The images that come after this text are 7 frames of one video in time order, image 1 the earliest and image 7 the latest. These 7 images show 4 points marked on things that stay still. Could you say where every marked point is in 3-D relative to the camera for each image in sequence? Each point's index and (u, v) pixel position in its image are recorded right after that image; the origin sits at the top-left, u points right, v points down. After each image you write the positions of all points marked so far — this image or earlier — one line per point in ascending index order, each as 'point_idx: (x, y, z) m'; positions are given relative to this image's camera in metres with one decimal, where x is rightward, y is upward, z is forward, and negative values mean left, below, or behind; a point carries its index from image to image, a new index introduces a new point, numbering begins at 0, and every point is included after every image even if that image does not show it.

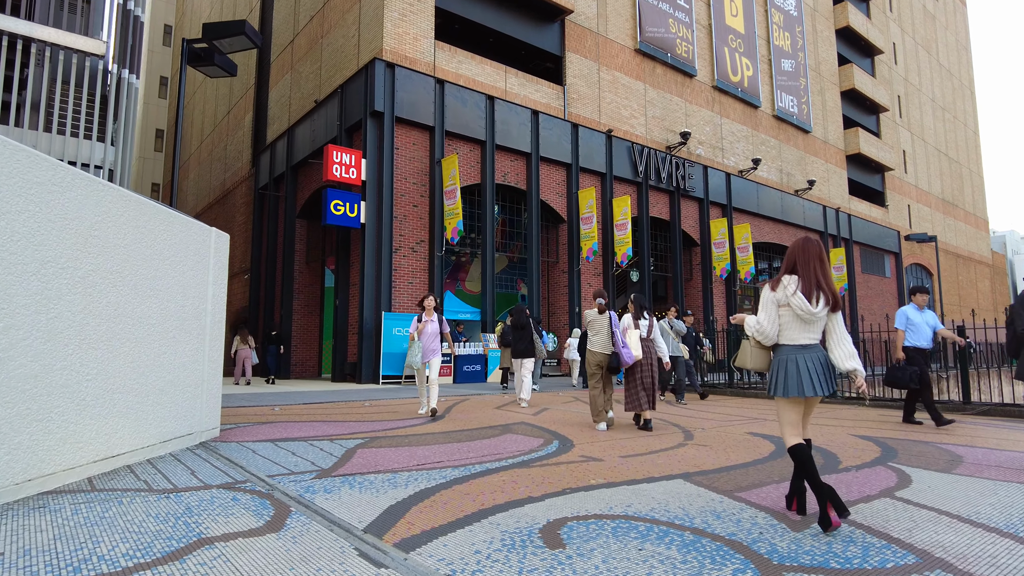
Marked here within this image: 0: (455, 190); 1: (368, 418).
0: (-1.4, +2.3, +15.3) m
1: (-1.7, -1.5, +7.9) m
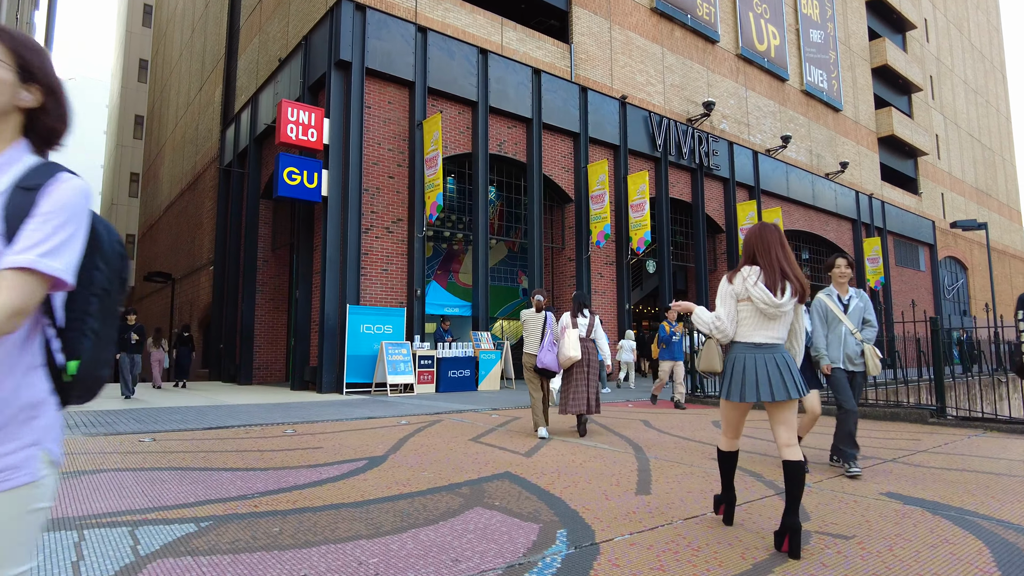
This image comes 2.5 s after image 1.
0: (-1.5, +2.5, +12.6) m
1: (-1.8, -1.3, +5.2) m
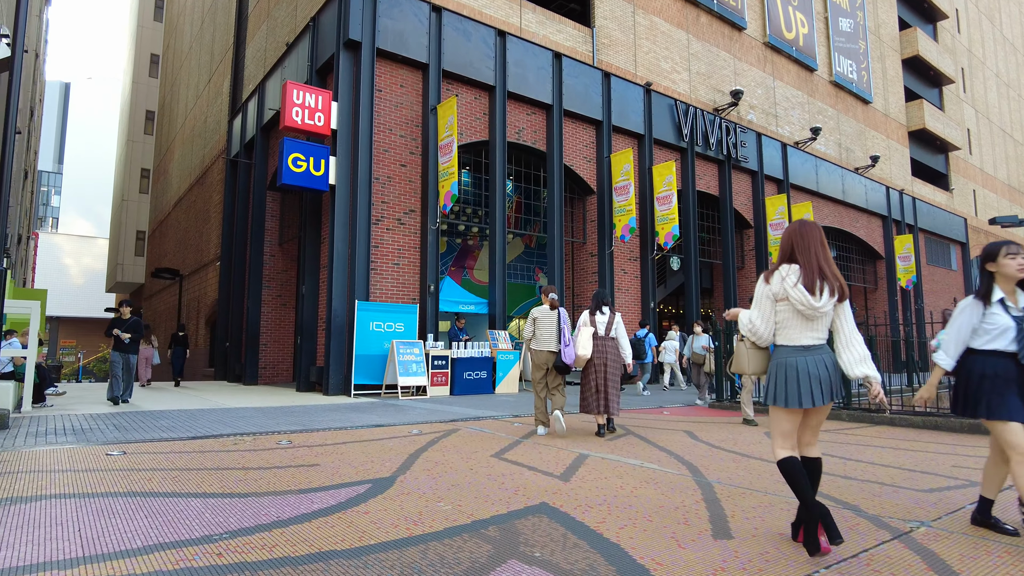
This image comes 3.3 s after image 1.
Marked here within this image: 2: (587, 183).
0: (-1.1, +2.6, +11.8) m
1: (-1.6, -1.2, +4.4) m
2: (+1.8, +2.5, +15.4) m
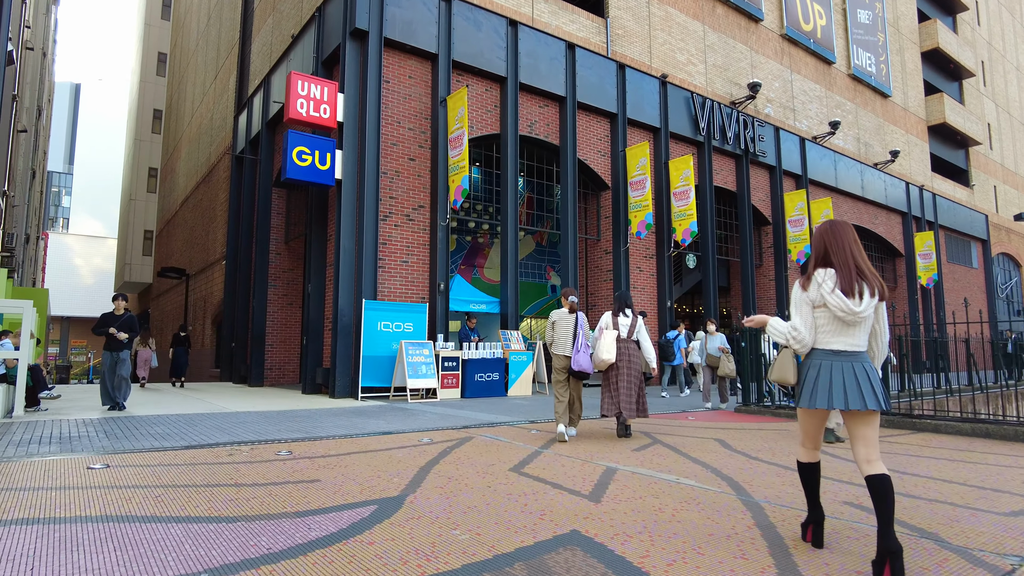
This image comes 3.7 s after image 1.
0: (-0.9, +2.6, +11.3) m
1: (-1.5, -1.2, +3.9) m
2: (+2.0, +2.5, +14.9) m
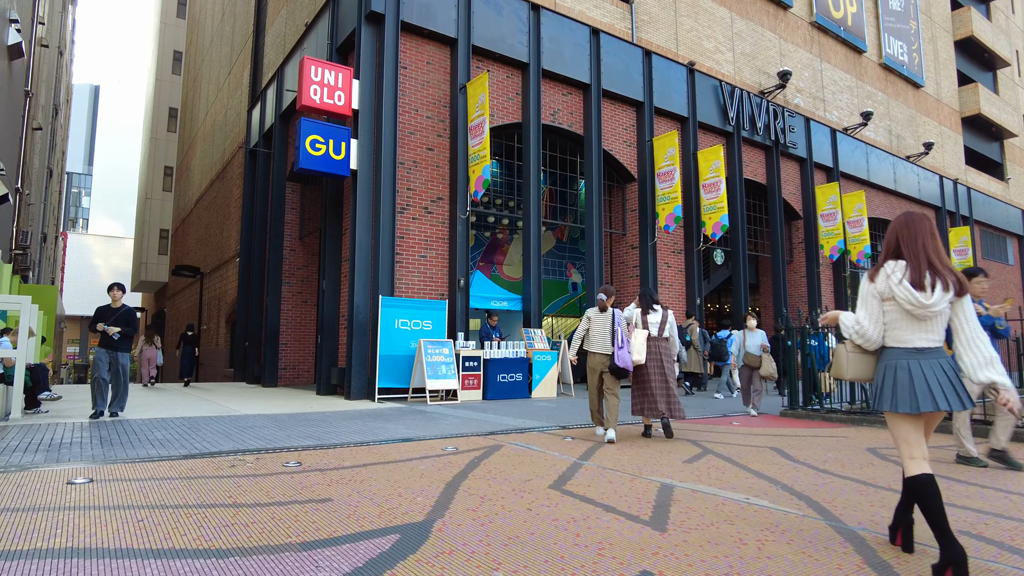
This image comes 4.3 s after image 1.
0: (-0.5, +2.7, +10.7) m
1: (-1.2, -1.1, +3.4) m
2: (+2.5, +2.6, +14.2) m
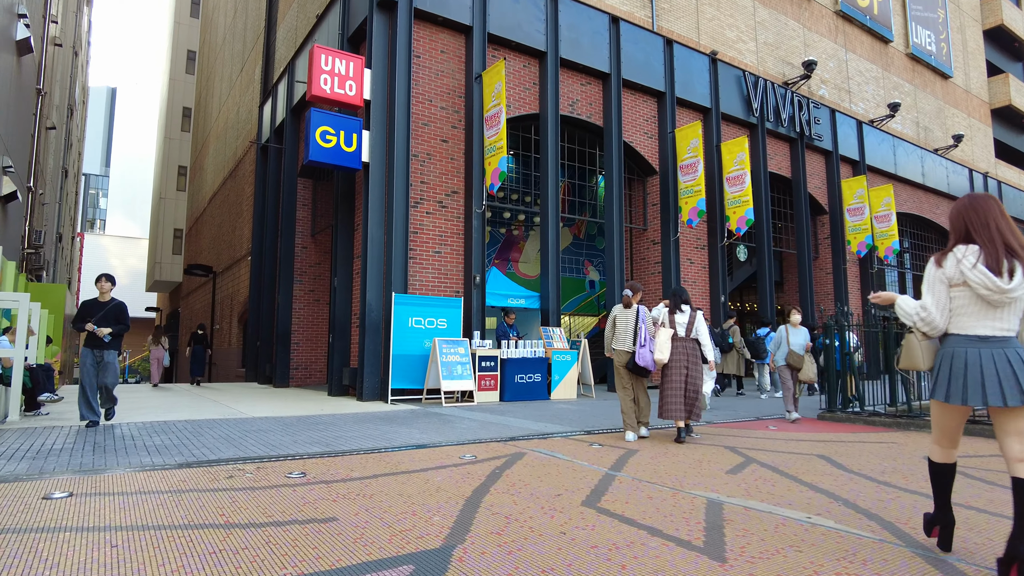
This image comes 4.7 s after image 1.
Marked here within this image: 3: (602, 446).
0: (-0.2, +2.7, +10.3) m
1: (-1.1, -1.1, +2.9) m
2: (+2.8, +2.6, +13.7) m
3: (+0.7, -1.3, +5.4) m
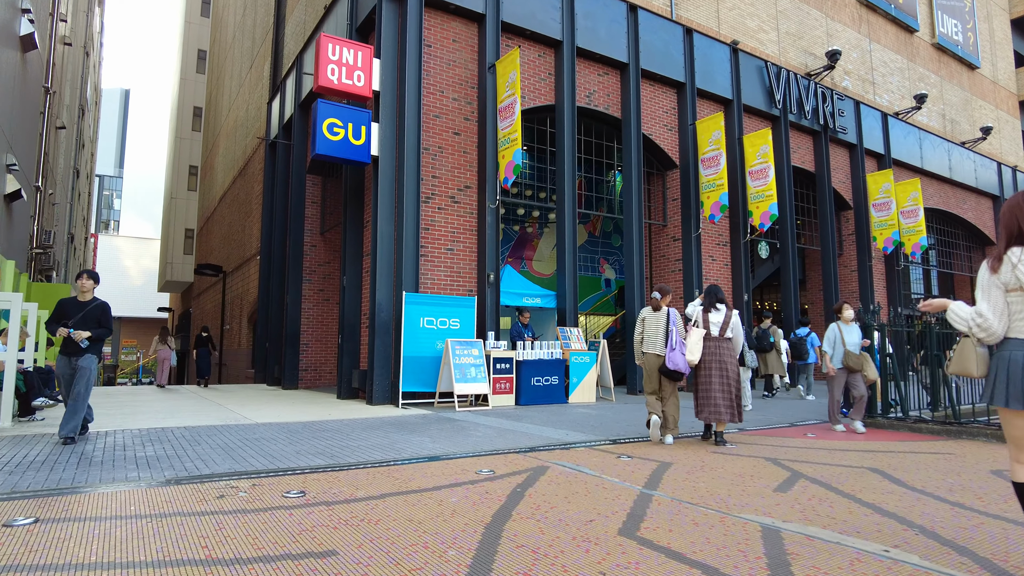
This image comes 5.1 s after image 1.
0: (0.0, +2.8, +9.8) m
1: (-1.0, -1.1, +2.5) m
2: (+3.1, +2.7, +13.2) m
3: (+0.9, -1.3, +5.0) m
